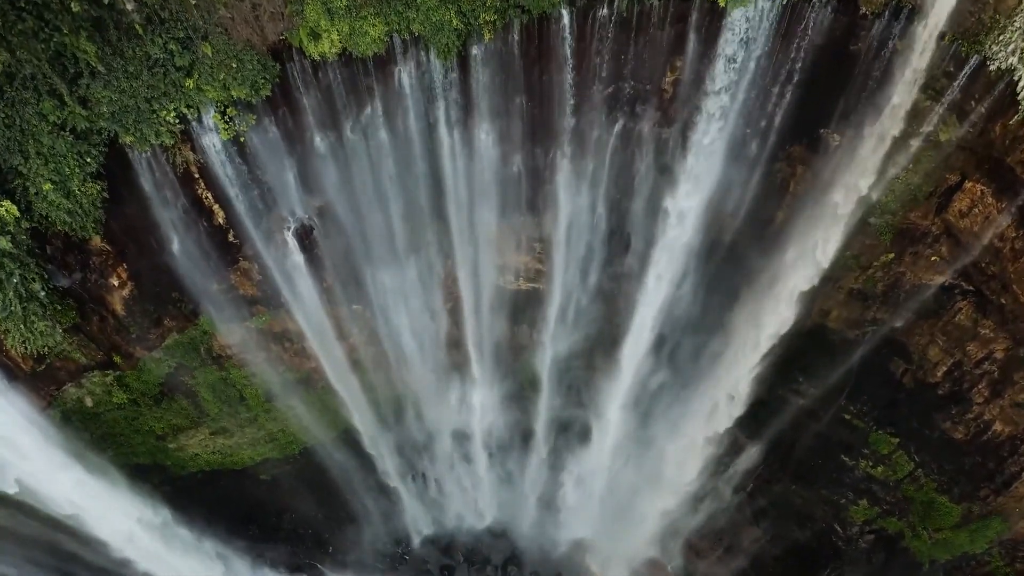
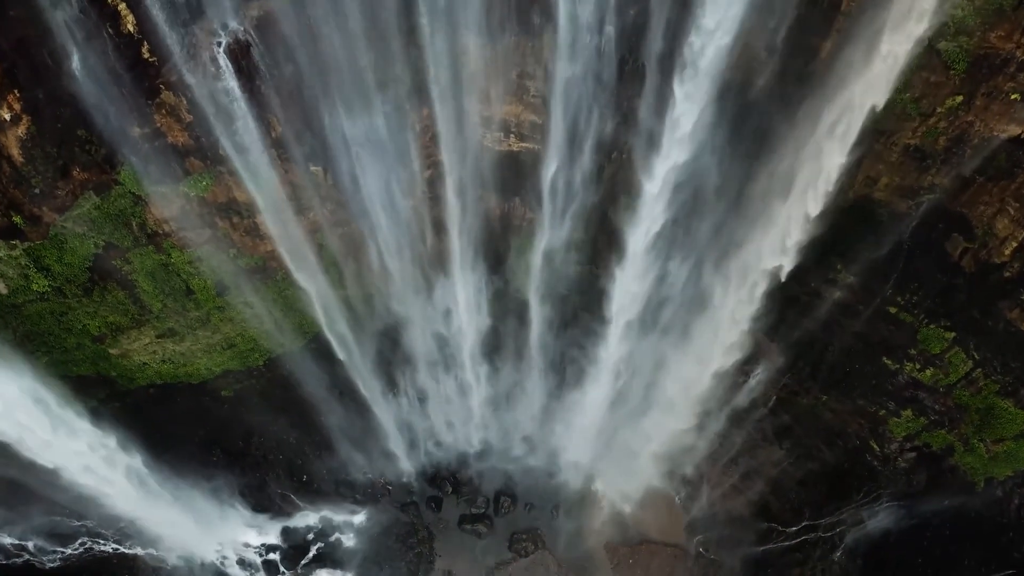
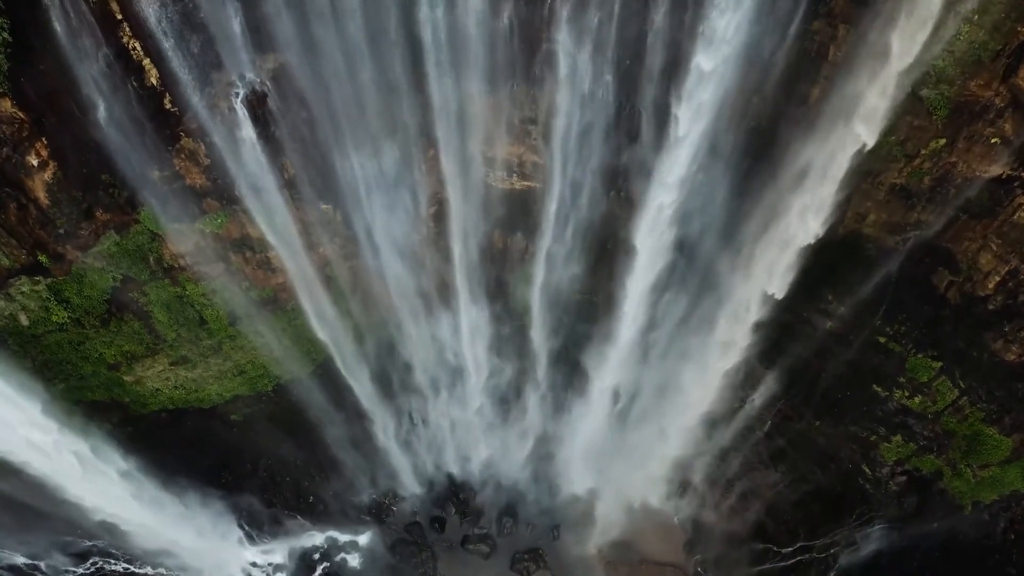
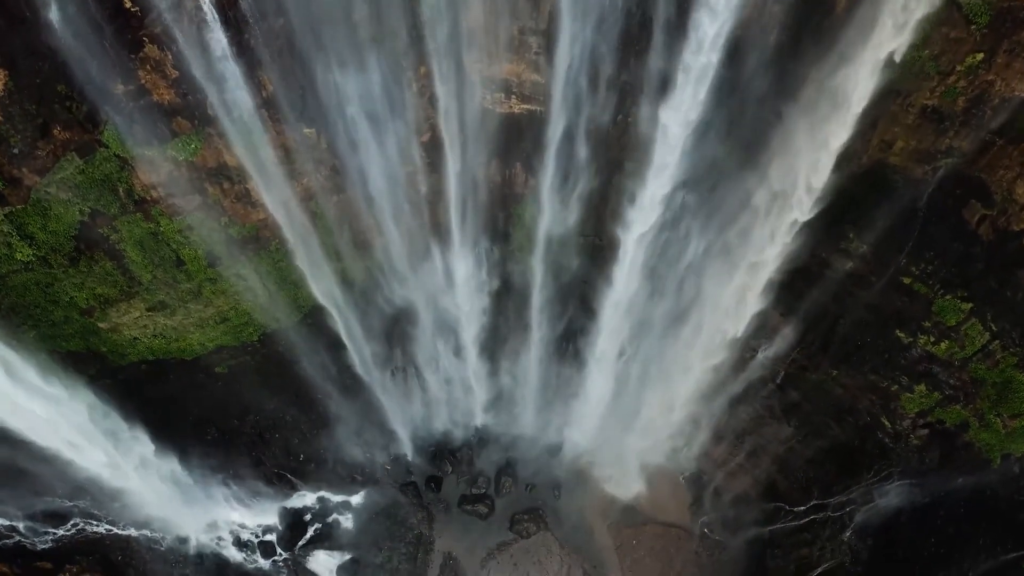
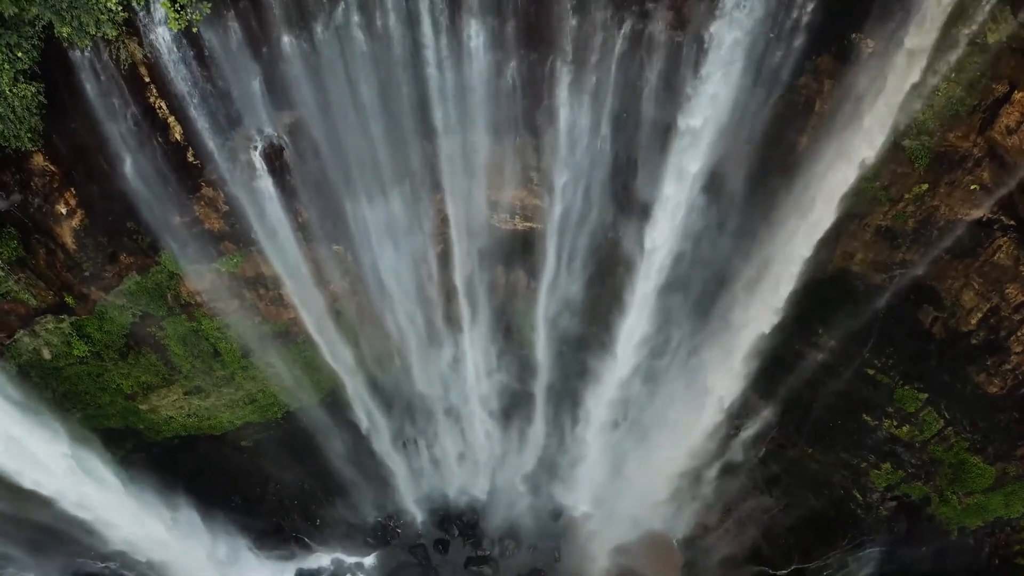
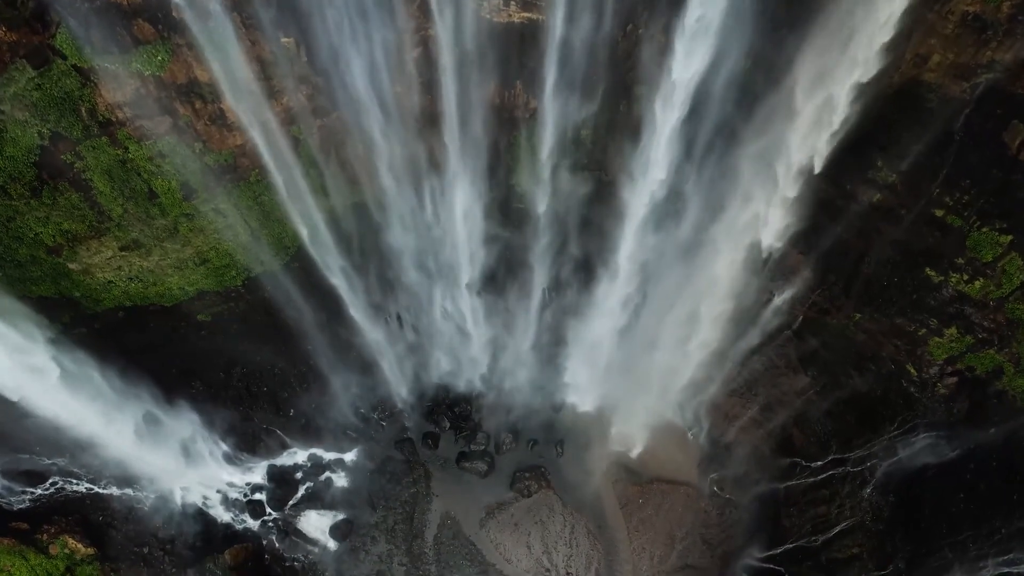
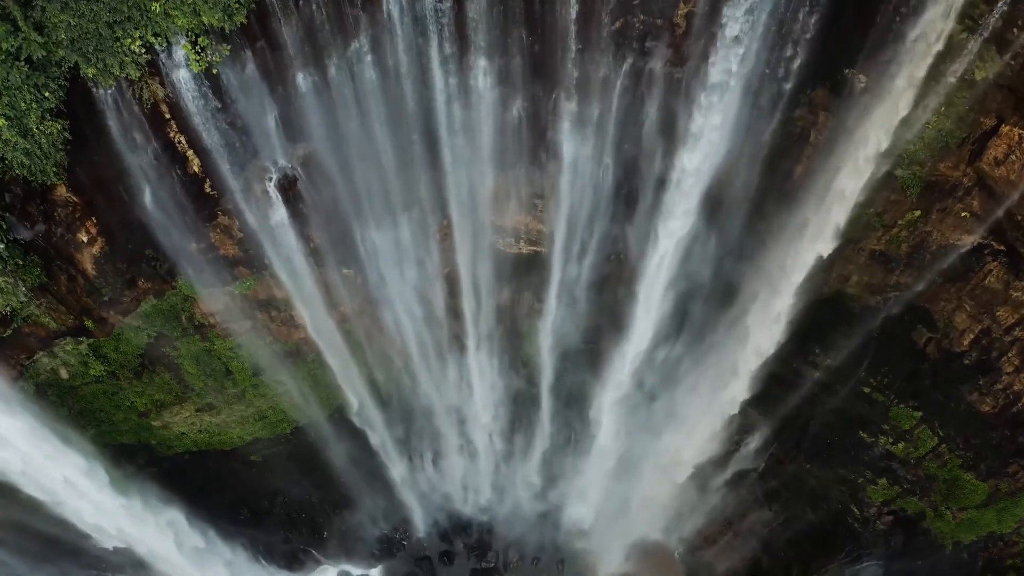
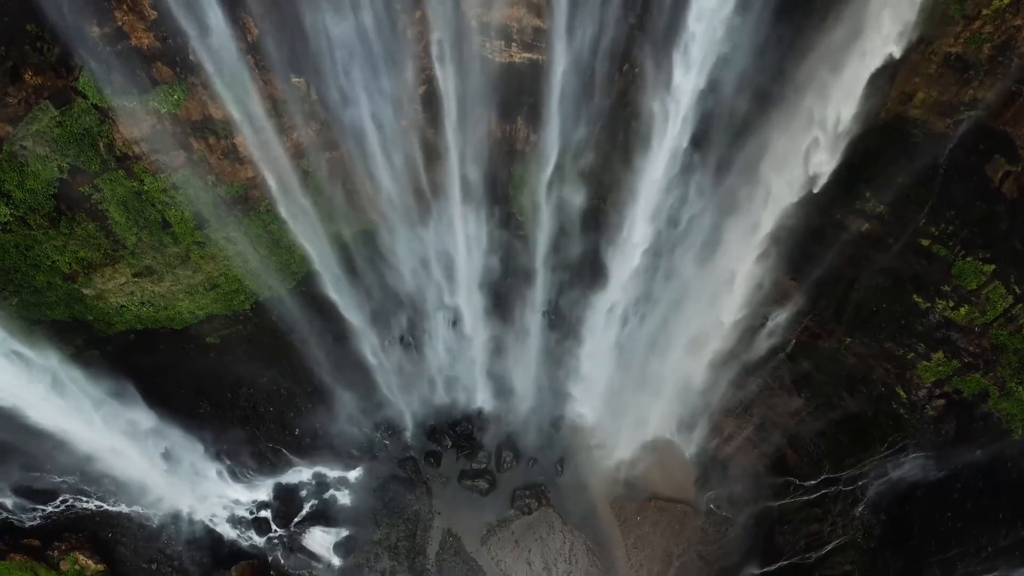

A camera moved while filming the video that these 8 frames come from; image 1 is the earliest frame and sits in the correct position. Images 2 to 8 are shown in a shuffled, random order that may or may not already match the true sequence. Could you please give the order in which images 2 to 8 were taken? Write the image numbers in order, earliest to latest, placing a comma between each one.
7, 5, 3, 2, 4, 8, 6
